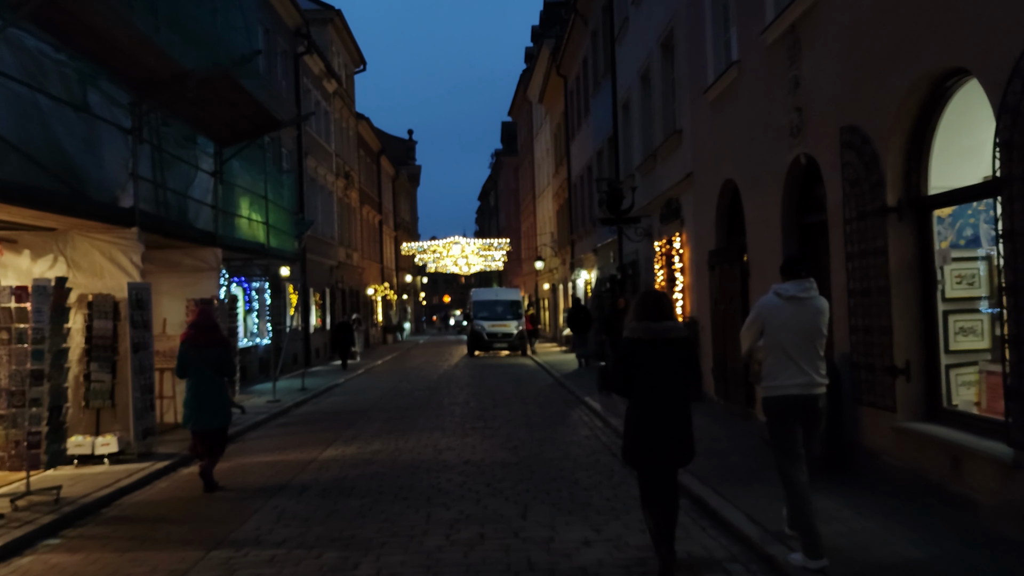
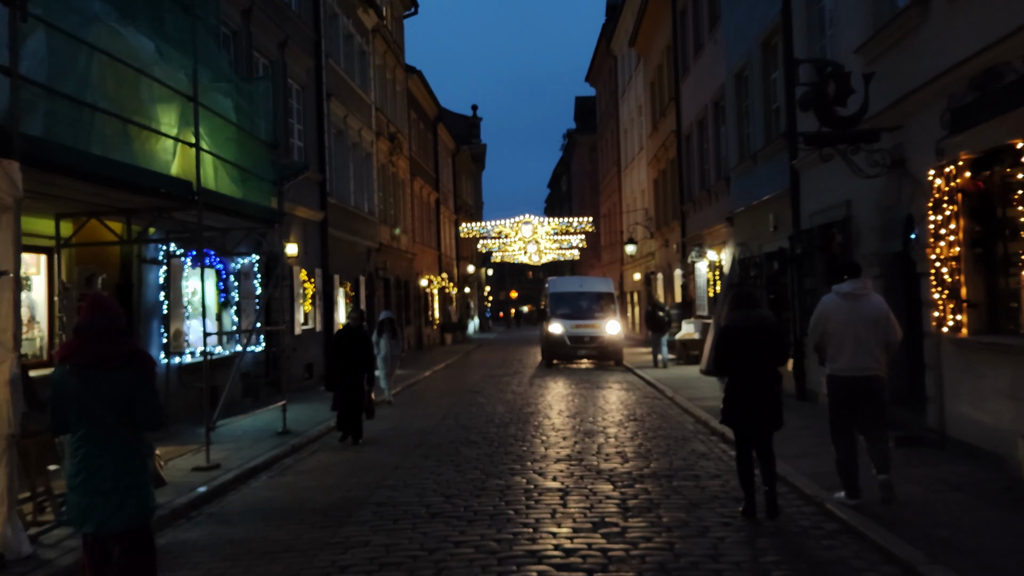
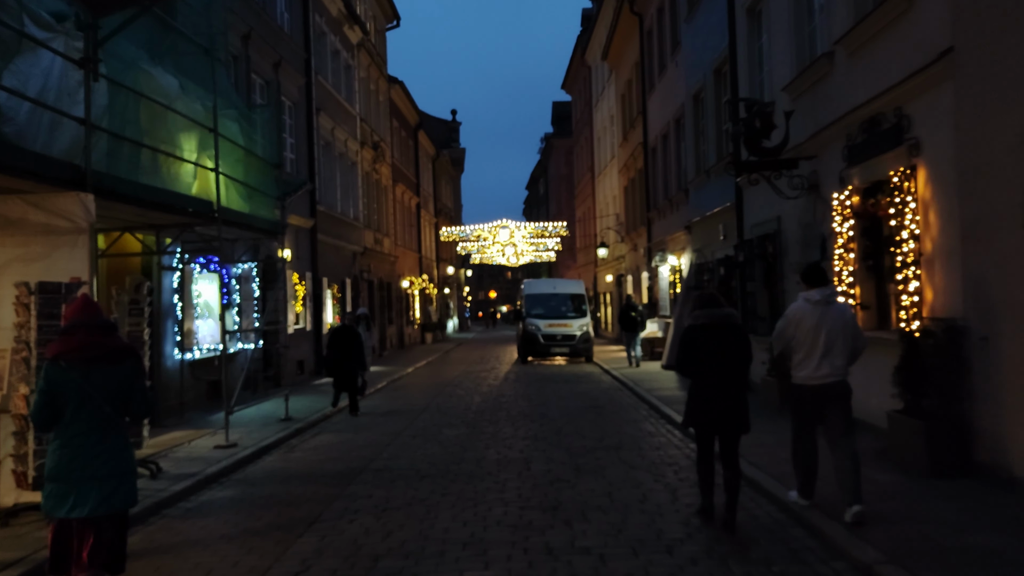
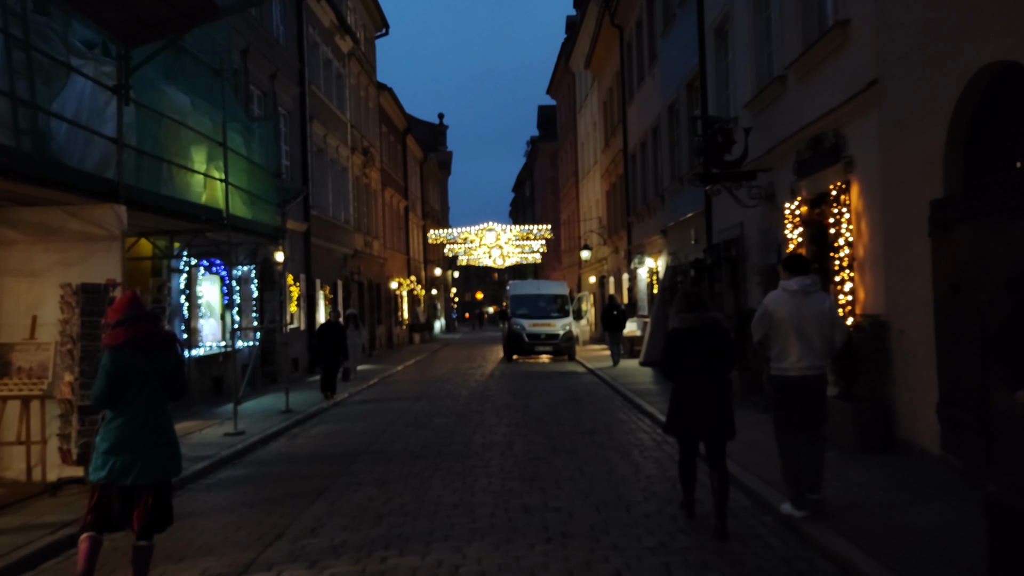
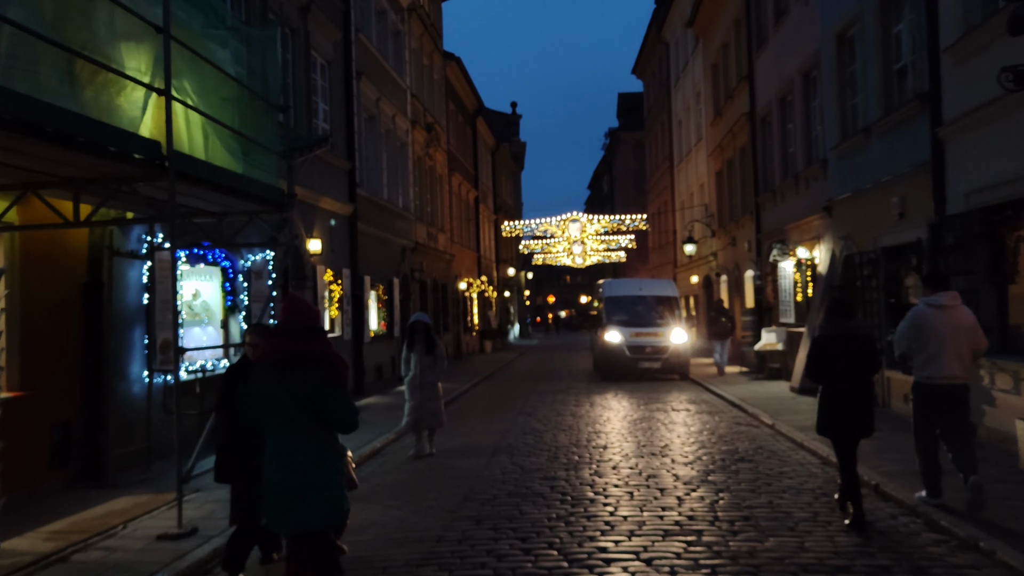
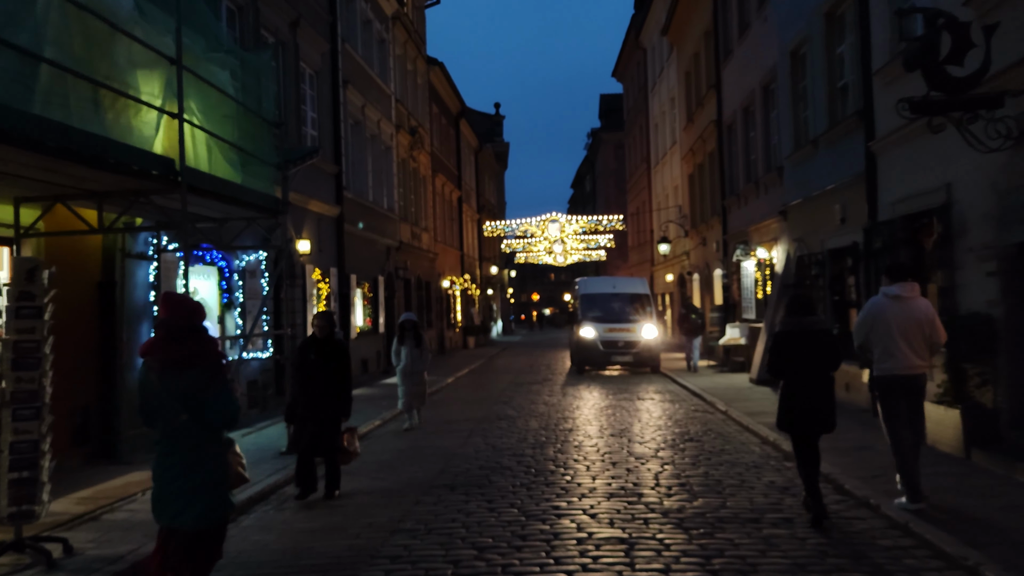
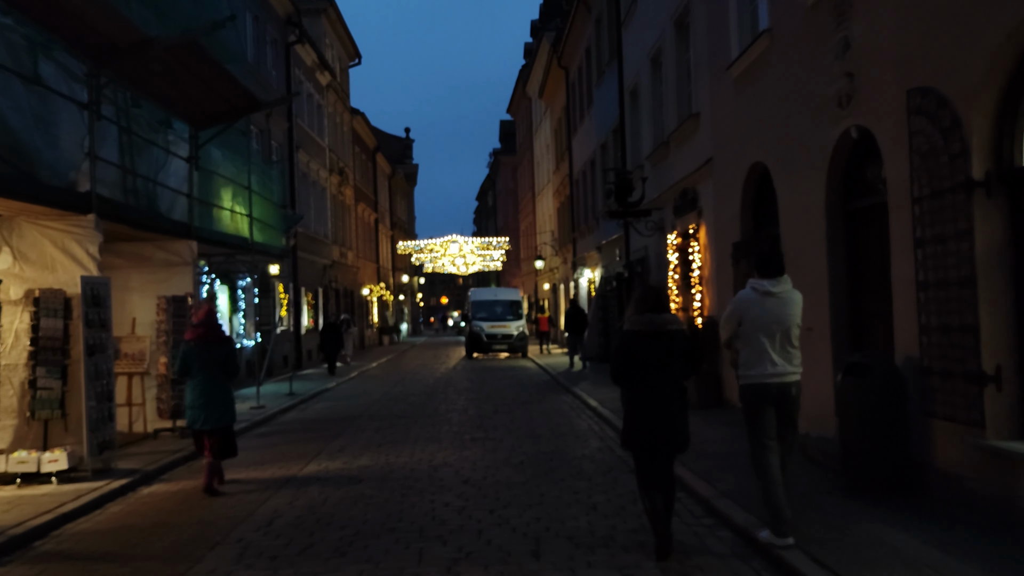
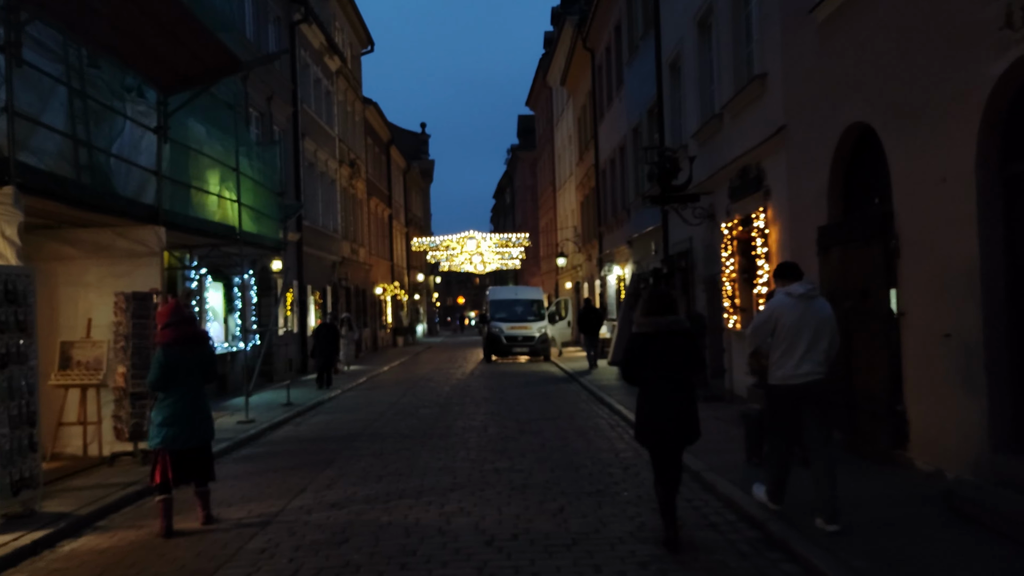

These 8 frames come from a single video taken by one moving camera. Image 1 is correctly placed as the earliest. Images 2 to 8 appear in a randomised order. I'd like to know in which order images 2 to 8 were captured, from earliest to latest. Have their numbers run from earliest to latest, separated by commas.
7, 8, 4, 3, 2, 6, 5
